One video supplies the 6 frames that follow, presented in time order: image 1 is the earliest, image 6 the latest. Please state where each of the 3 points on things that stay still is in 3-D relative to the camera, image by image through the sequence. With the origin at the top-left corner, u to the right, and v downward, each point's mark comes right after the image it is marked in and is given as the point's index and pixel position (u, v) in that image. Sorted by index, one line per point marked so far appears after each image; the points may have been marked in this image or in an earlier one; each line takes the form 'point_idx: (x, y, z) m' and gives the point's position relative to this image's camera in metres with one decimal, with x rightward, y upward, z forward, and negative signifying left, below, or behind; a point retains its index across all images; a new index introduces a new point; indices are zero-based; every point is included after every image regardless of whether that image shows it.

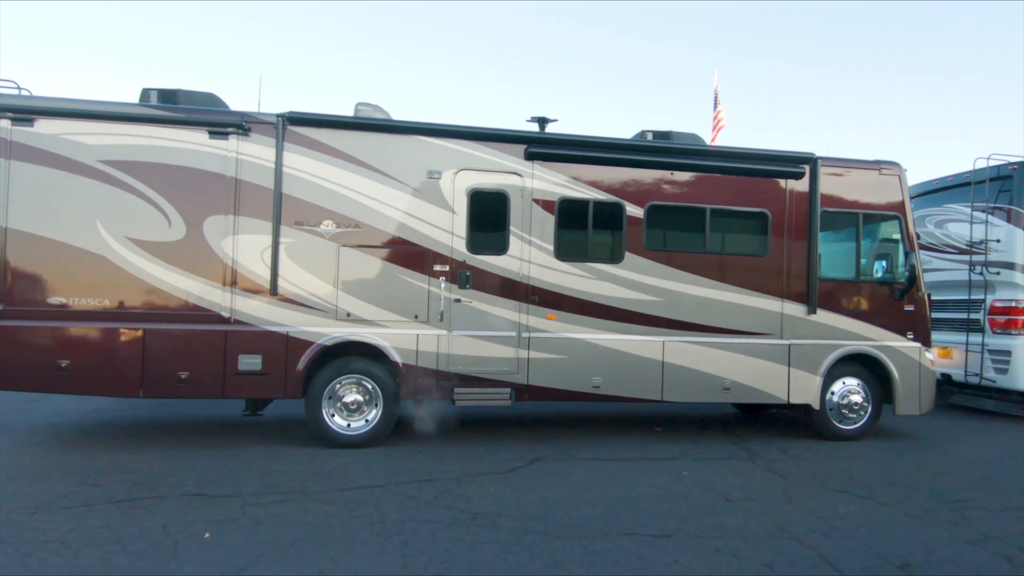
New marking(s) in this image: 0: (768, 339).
0: (+2.8, -0.5, +8.6) m
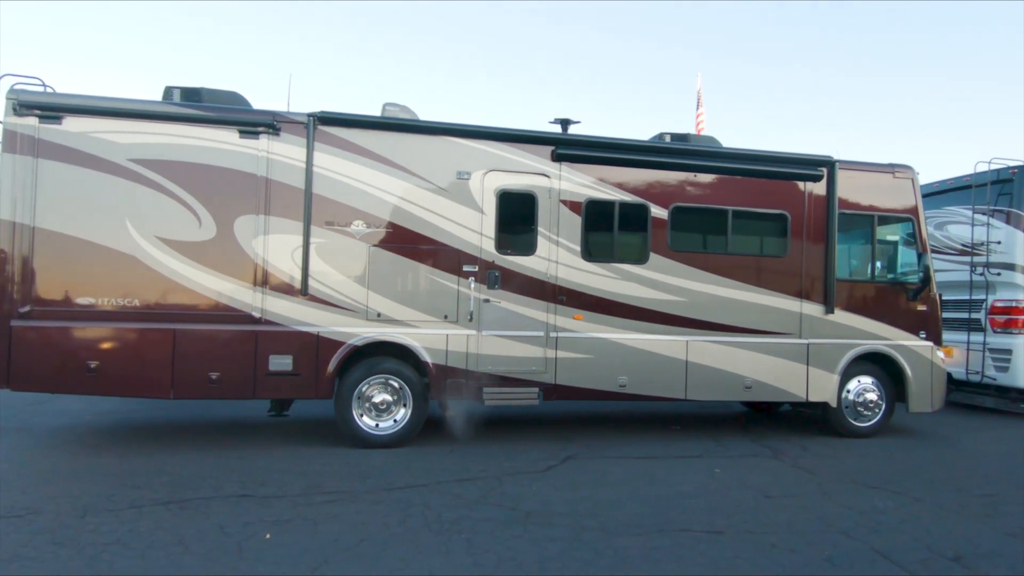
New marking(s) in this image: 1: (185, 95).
0: (+3.0, -0.5, +8.8) m
1: (-3.4, +2.0, +8.4) m
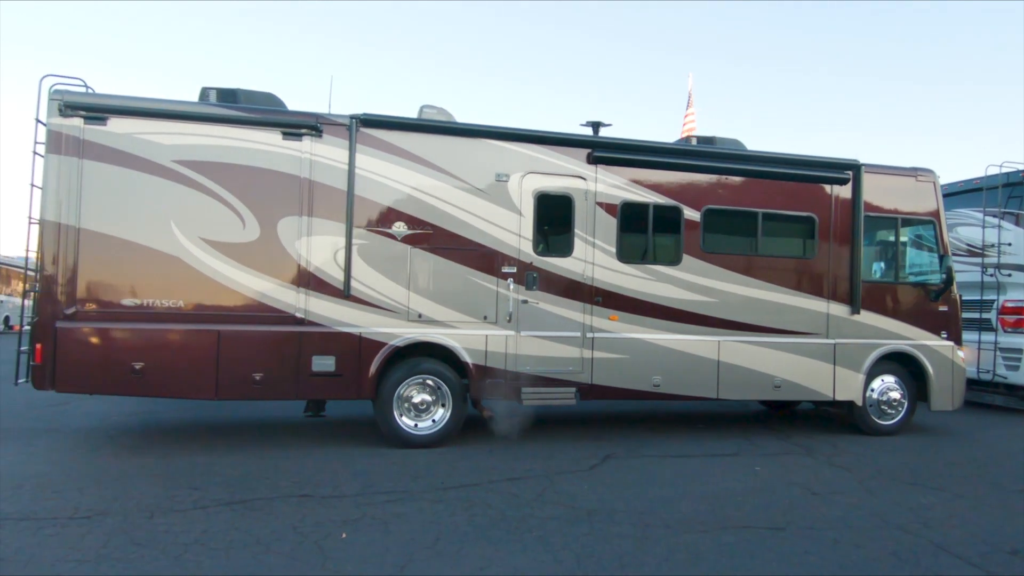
0: (+3.4, -0.6, +9.0) m
1: (-3.0, +2.0, +8.4) m
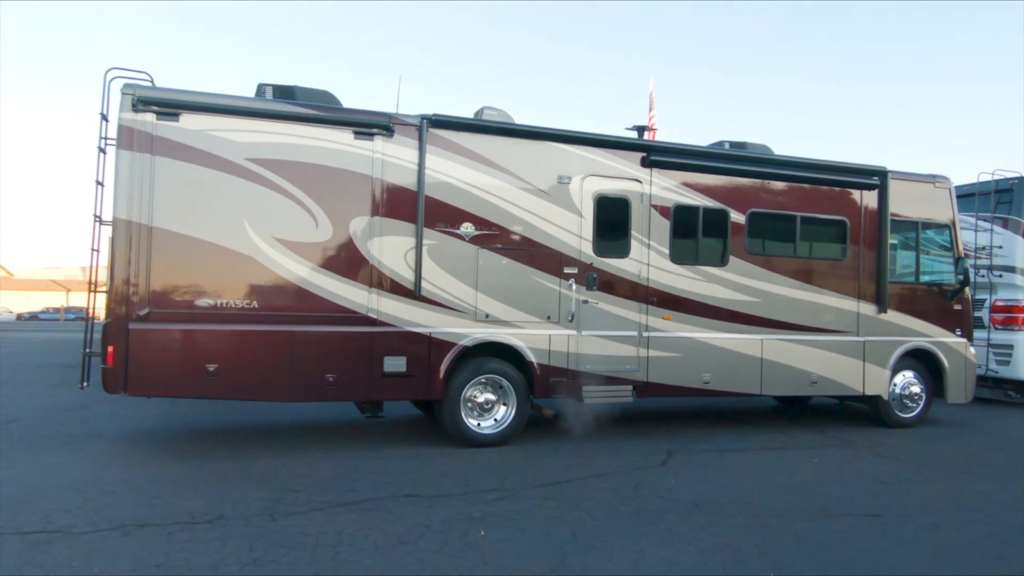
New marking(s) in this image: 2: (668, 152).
0: (+3.9, -0.6, +9.4) m
1: (-2.4, +2.0, +8.3) m
2: (+1.7, +1.5, +8.7) m
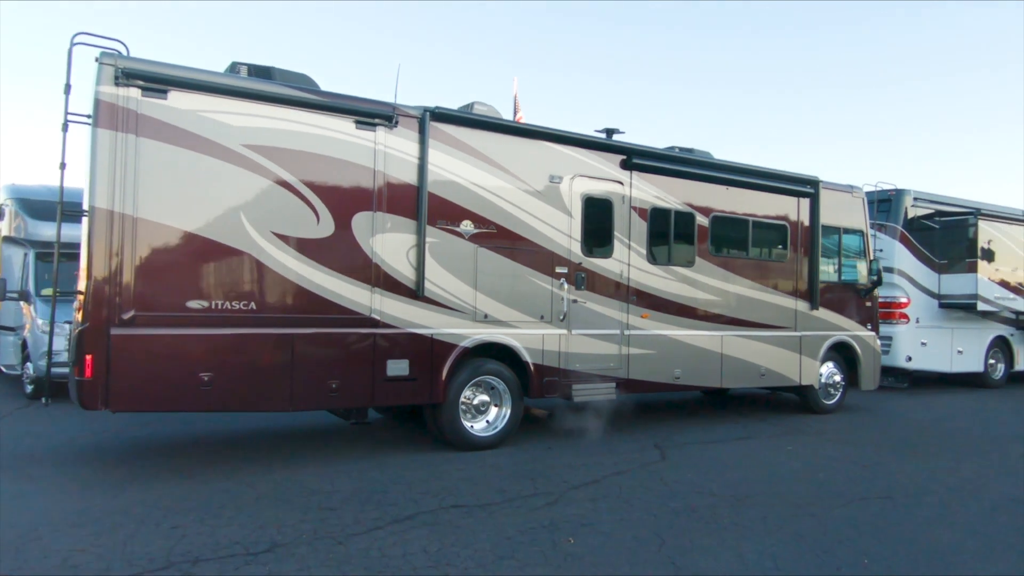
0: (+3.5, -0.5, +10.2) m
1: (-2.4, +2.0, +7.5) m
2: (+1.5, +1.5, +8.9) m
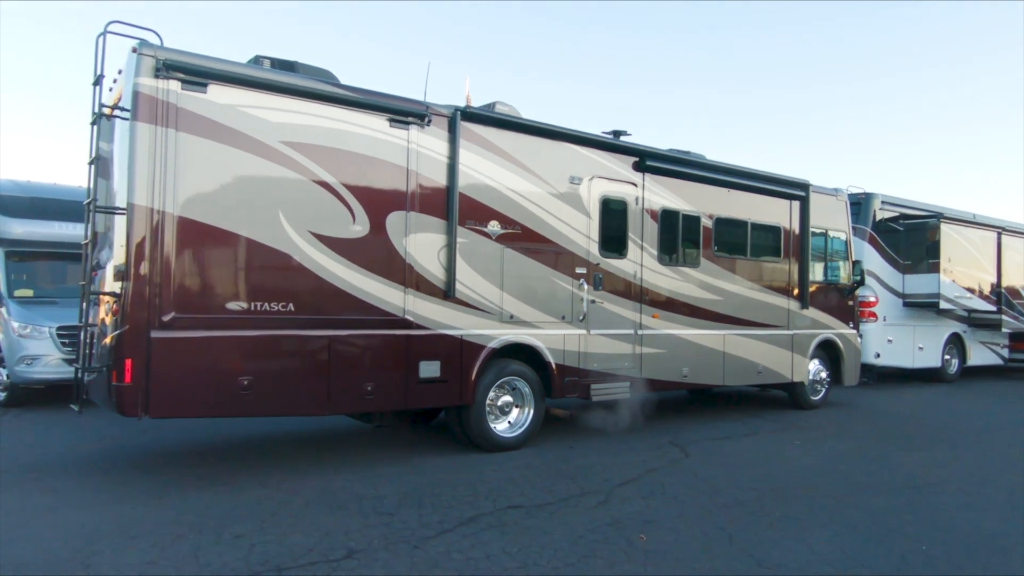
0: (+3.5, -0.5, +10.5) m
1: (-2.1, +2.0, +7.3) m
2: (+1.6, +1.5, +9.0) m
